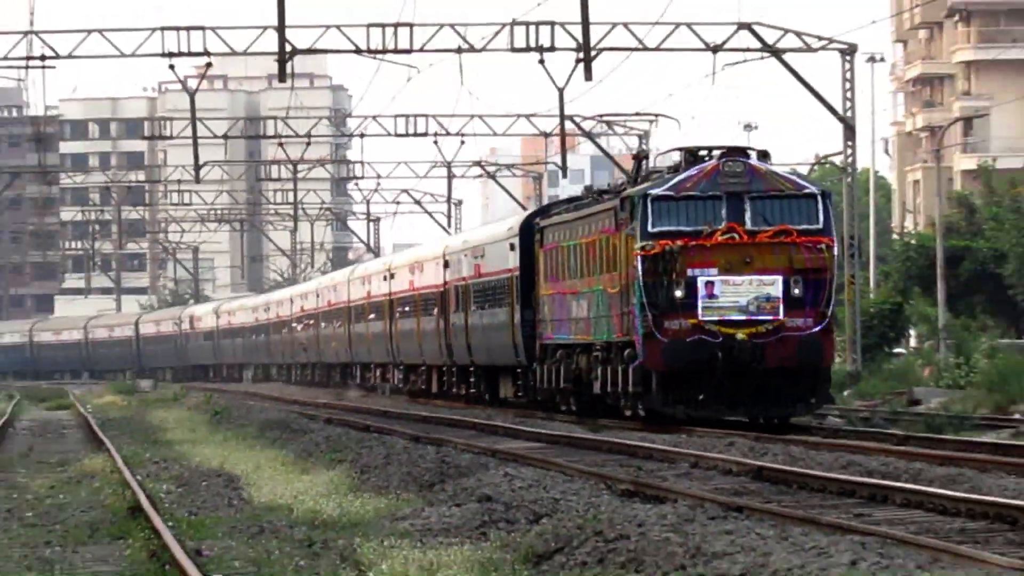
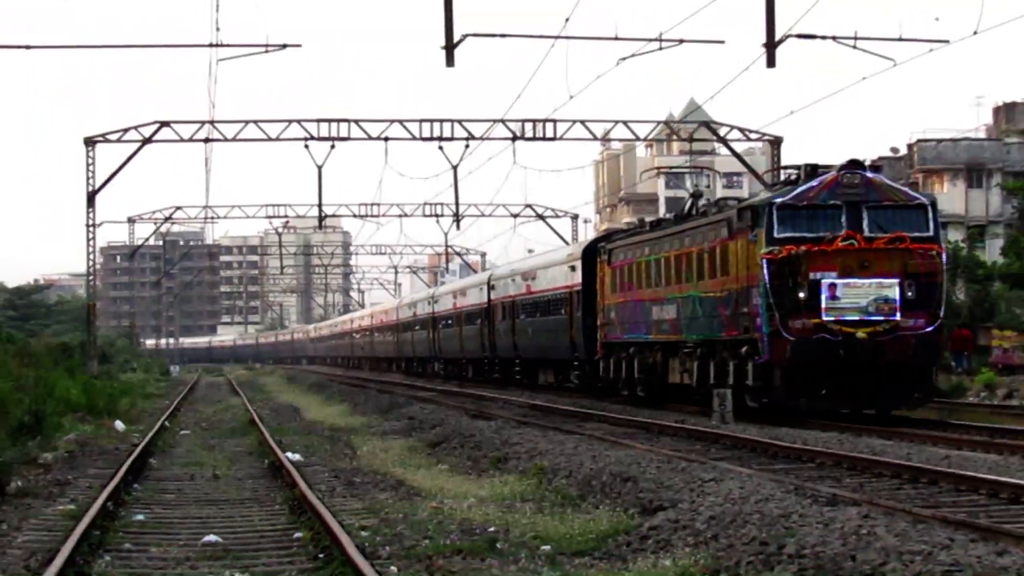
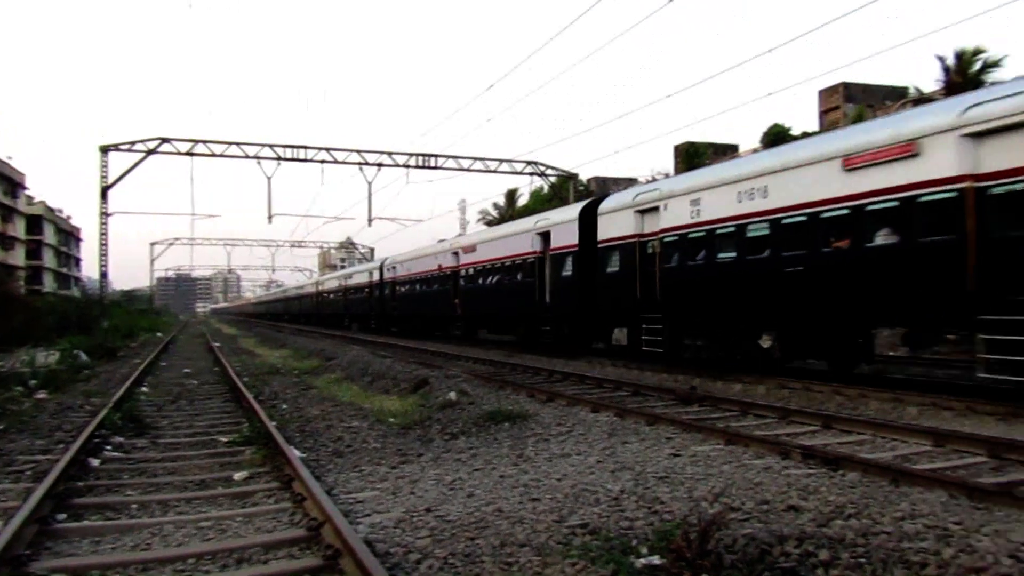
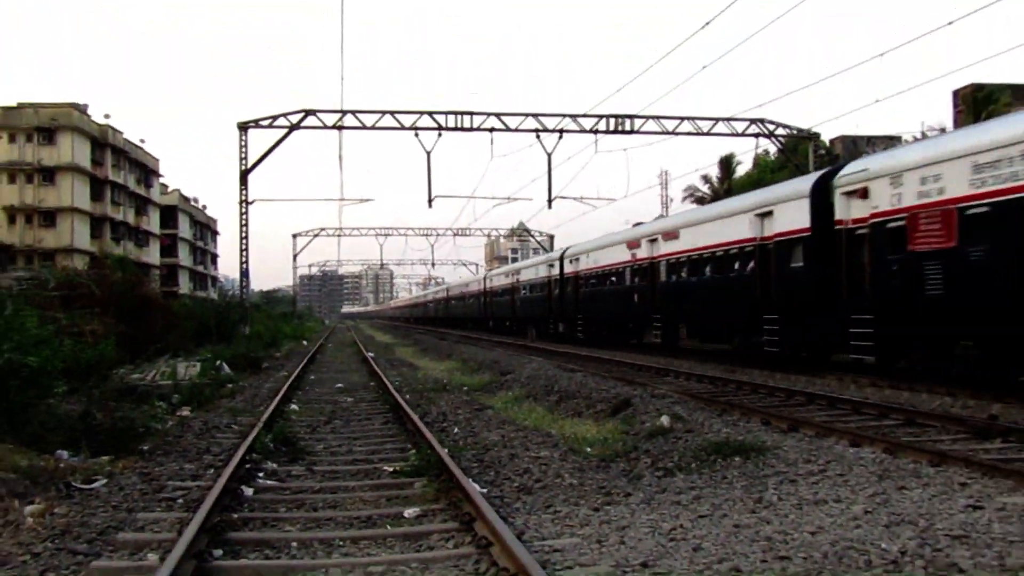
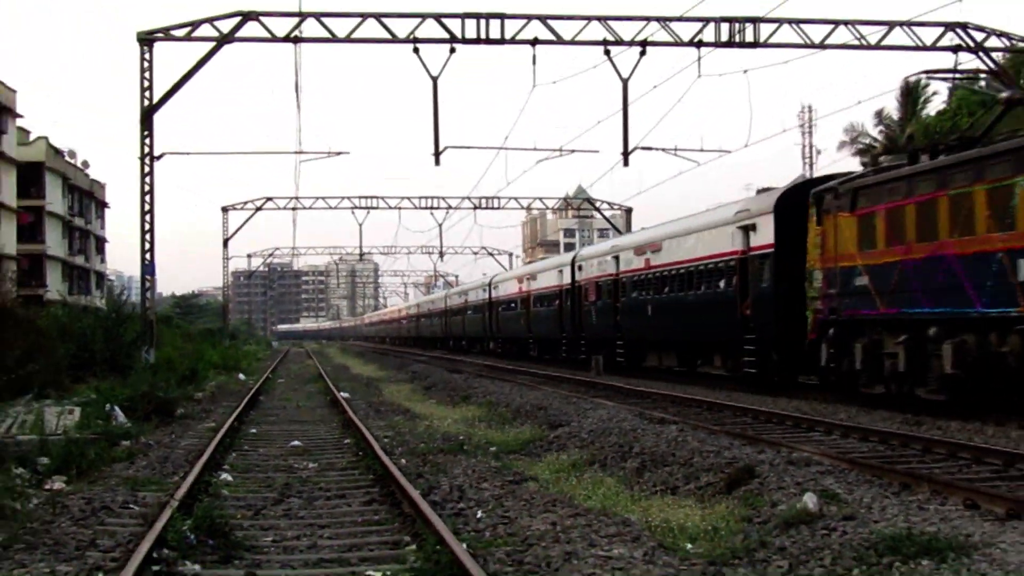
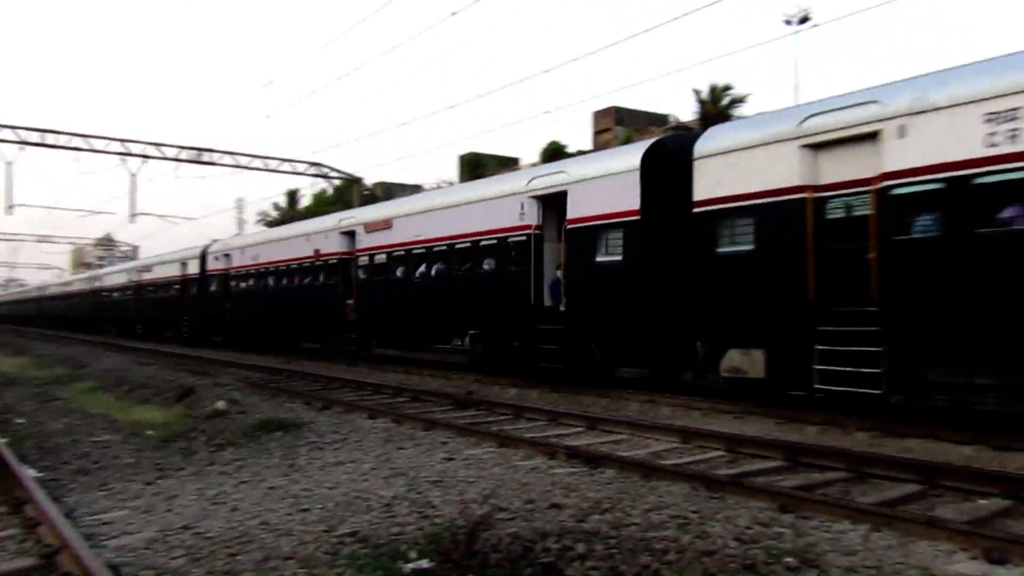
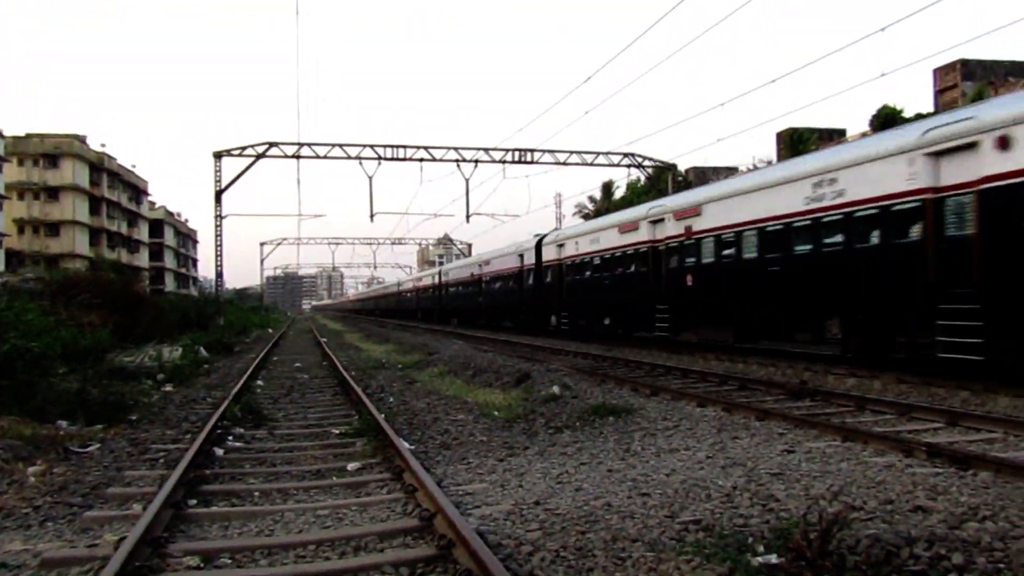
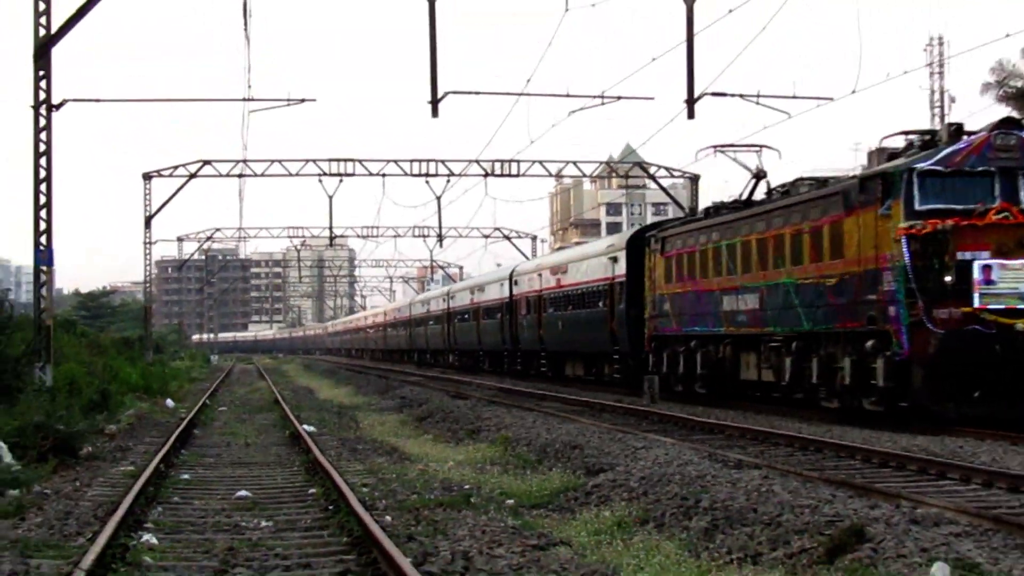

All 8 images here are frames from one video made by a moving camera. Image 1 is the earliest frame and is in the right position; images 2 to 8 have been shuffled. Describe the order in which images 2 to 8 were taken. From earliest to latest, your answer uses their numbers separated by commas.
2, 8, 5, 4, 7, 3, 6
